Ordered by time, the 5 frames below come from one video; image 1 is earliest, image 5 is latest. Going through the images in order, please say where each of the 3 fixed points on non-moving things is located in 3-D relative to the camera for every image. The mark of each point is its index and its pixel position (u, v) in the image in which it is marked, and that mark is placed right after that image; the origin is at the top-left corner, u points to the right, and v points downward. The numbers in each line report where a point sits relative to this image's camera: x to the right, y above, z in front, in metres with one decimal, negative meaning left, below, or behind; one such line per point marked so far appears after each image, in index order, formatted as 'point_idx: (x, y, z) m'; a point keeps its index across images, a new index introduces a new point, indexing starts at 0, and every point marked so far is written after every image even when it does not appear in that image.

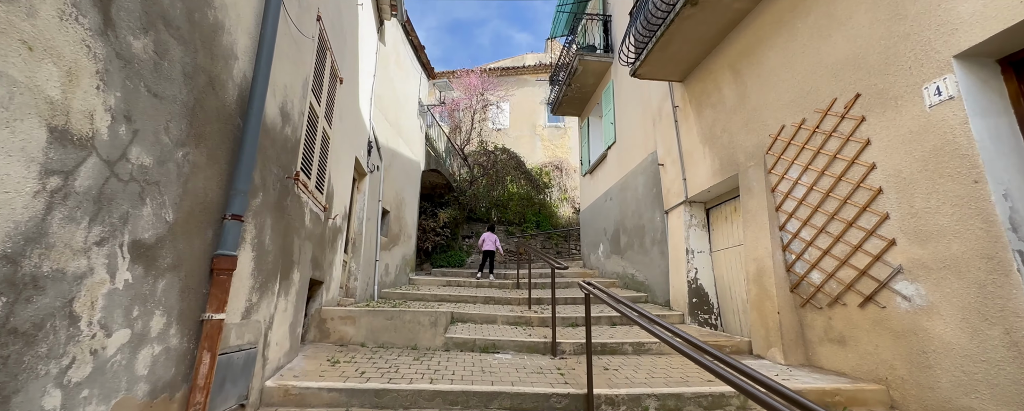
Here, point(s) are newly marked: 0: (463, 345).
0: (-0.4, -1.3, +3.4) m
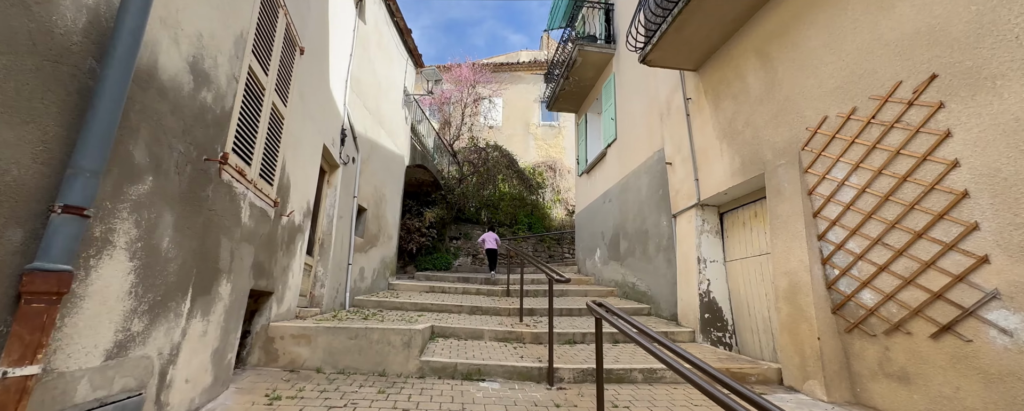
0: (-0.5, -1.3, +2.8) m
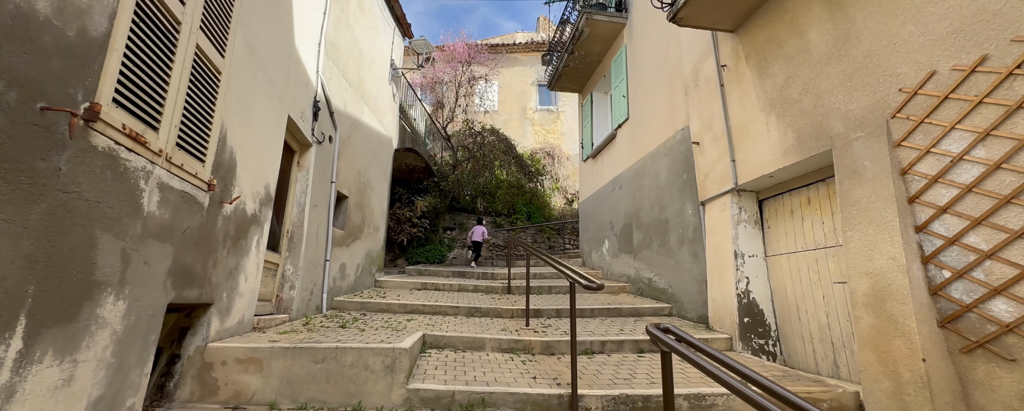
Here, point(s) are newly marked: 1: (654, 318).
0: (-0.5, -1.2, +2.2) m
1: (+1.7, -1.4, +4.5) m
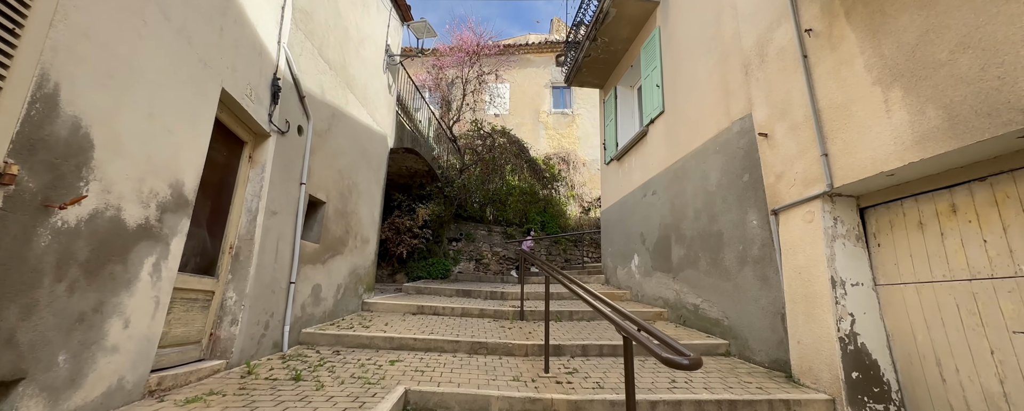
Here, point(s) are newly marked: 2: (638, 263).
0: (-0.4, -1.2, +1.3) m
1: (+1.9, -1.5, +3.5) m
2: (+1.9, -0.9, +5.7) m
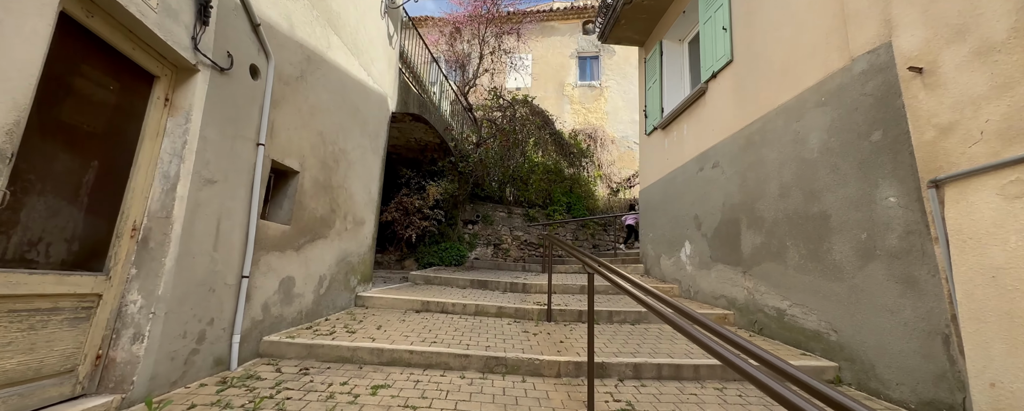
0: (-0.3, -1.1, +0.4) m
1: (+2.0, -1.2, +2.5) m
2: (+2.2, -0.6, +4.6) m
